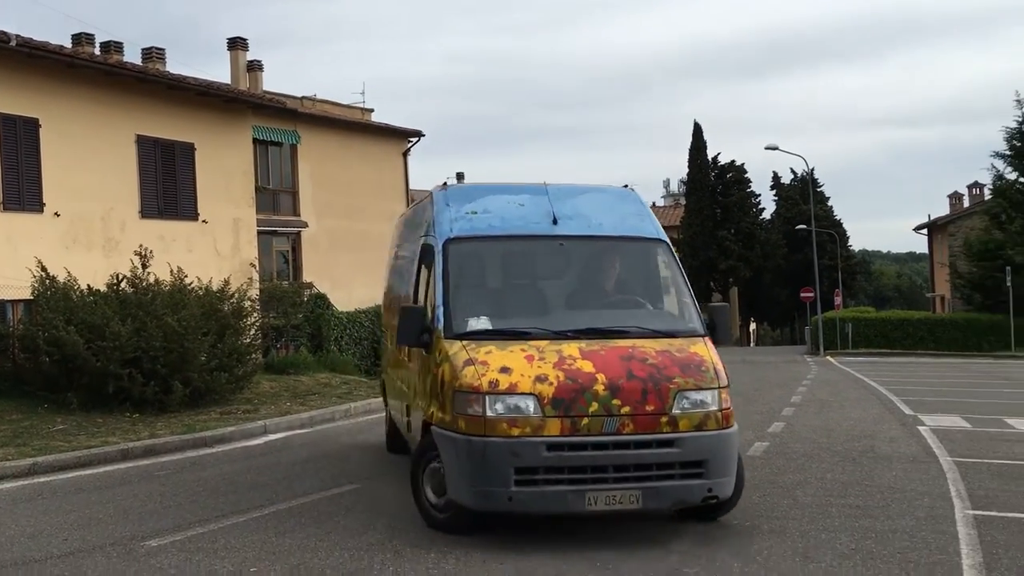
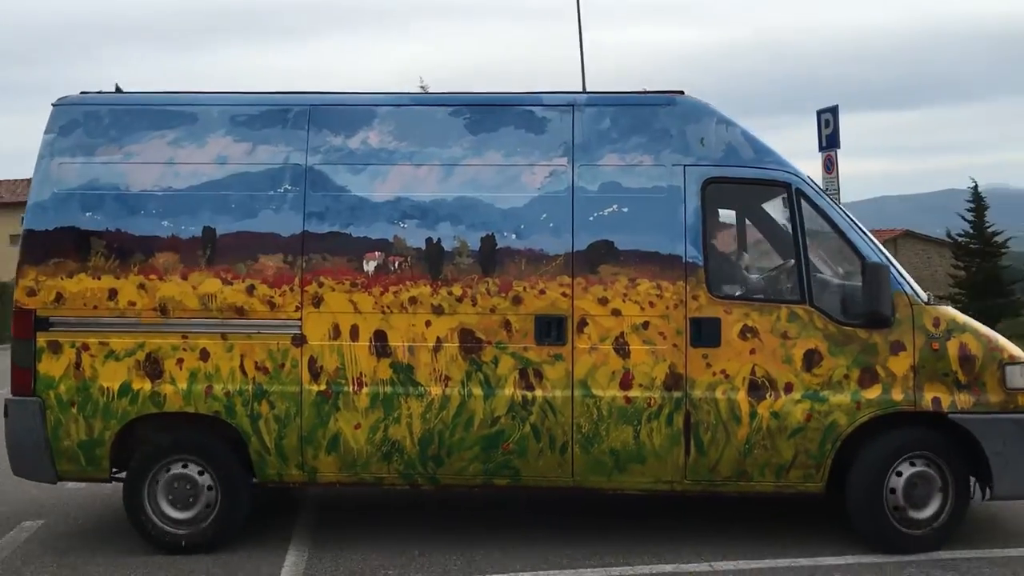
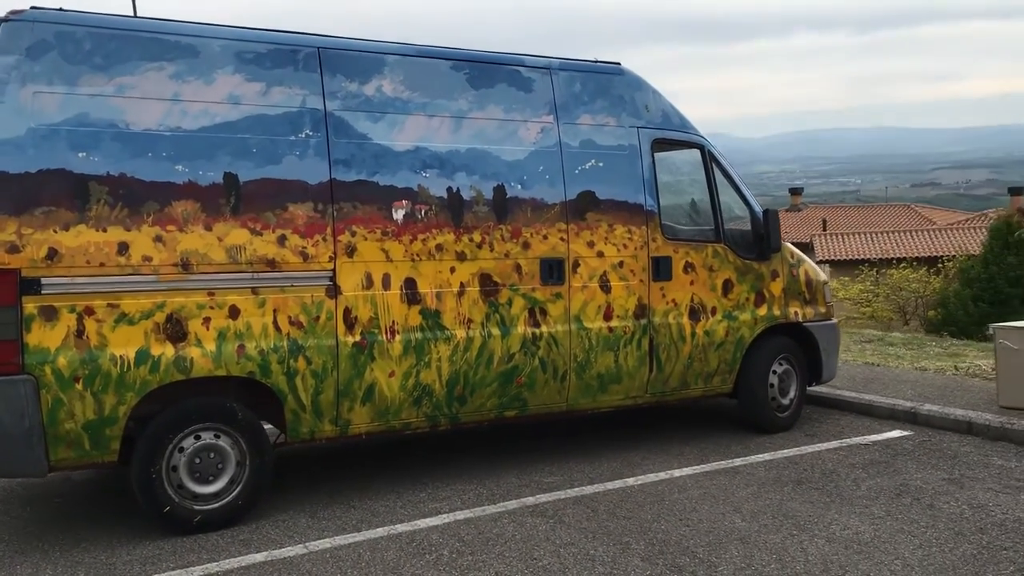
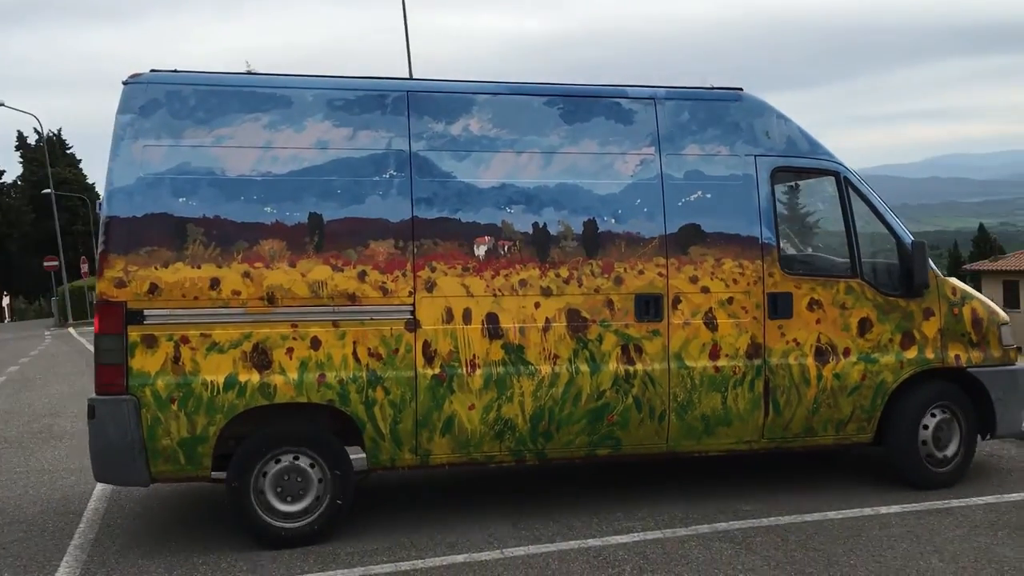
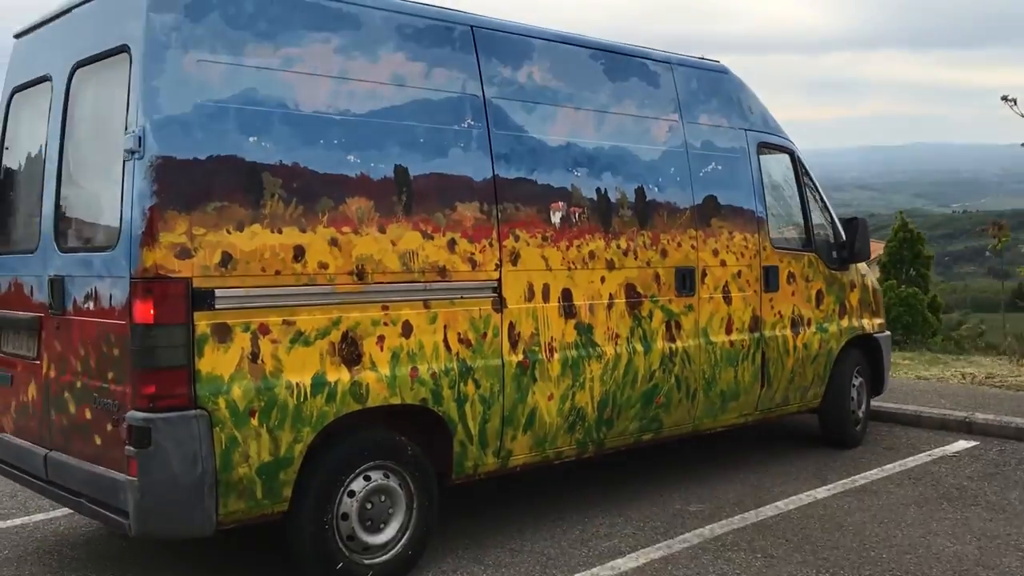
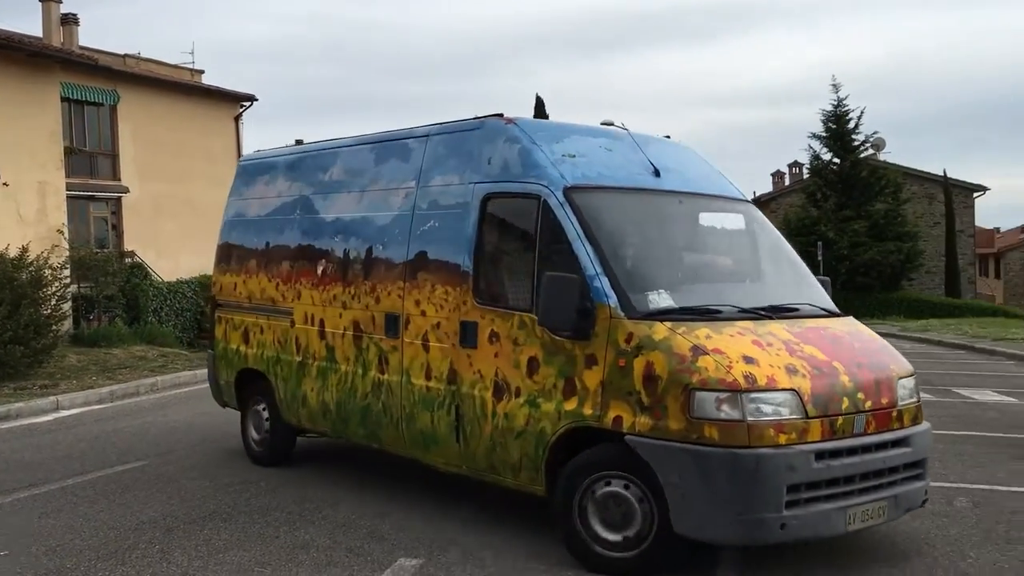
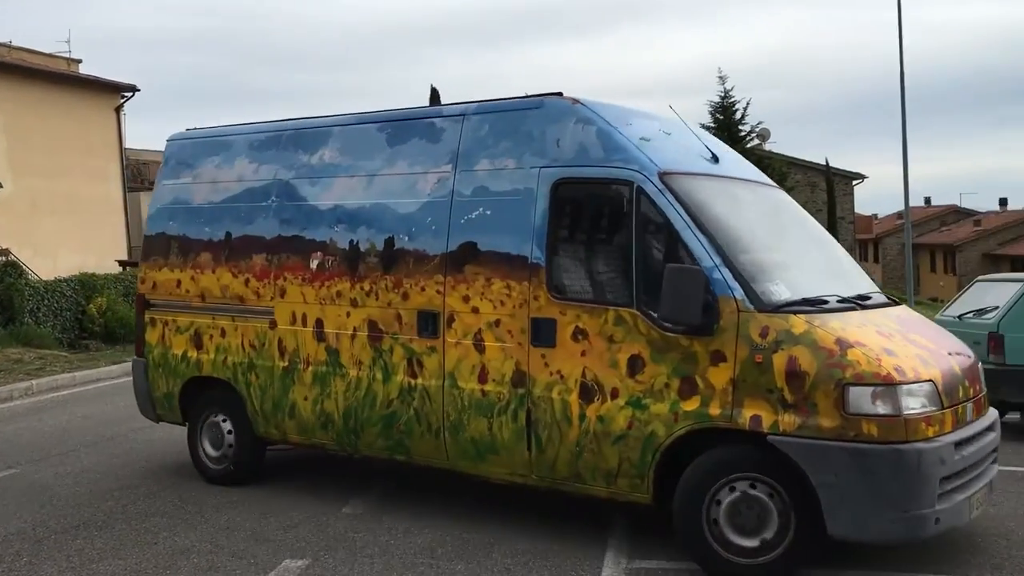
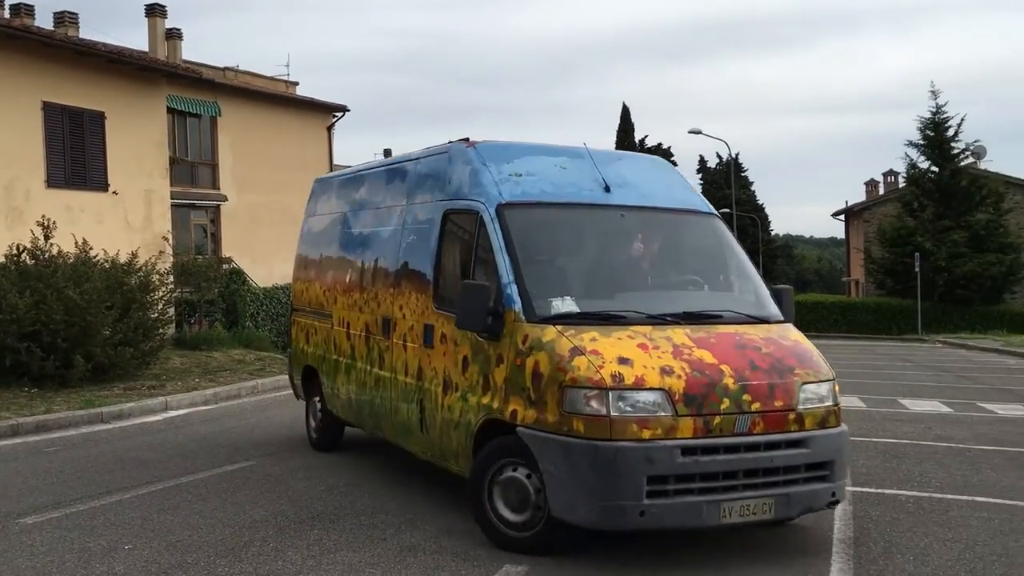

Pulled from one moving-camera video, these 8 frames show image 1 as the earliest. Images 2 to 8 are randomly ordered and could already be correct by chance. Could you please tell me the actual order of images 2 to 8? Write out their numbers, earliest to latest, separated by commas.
8, 6, 7, 2, 4, 3, 5
